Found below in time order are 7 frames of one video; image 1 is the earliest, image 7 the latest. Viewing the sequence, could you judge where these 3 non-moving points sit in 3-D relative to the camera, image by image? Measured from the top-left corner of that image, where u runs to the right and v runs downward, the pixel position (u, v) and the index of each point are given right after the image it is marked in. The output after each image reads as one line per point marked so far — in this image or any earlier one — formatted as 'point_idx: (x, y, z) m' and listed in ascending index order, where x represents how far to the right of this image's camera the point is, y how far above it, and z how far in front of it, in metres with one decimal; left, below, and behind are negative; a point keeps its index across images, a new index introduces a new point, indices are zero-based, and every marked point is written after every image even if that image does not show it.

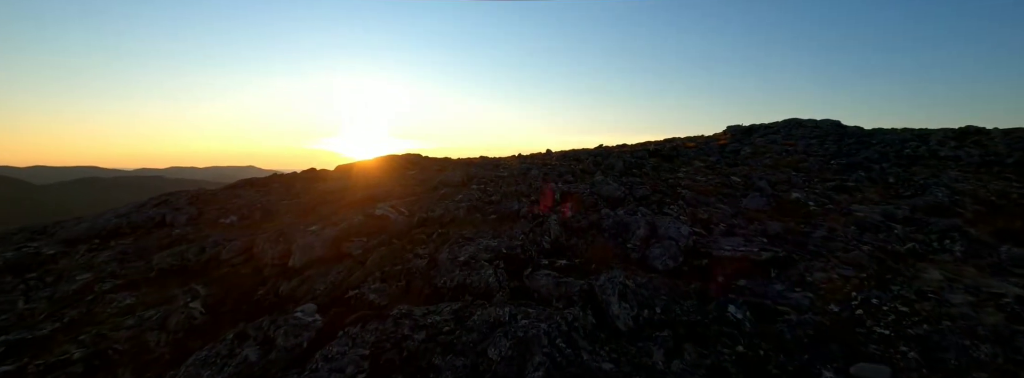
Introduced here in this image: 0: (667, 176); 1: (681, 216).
0: (+6.1, +0.6, +16.3) m
1: (+4.6, -0.7, +11.3) m
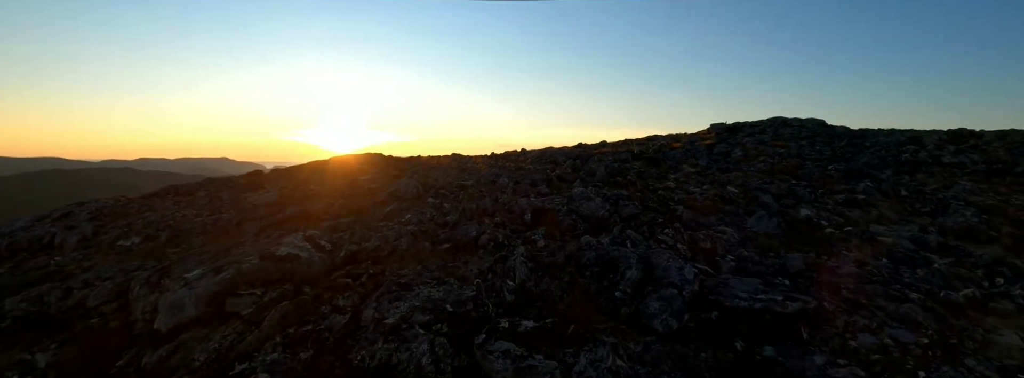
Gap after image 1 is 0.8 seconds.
0: (+4.9, +0.2, +14.1) m
1: (+3.7, -1.2, +9.1) m
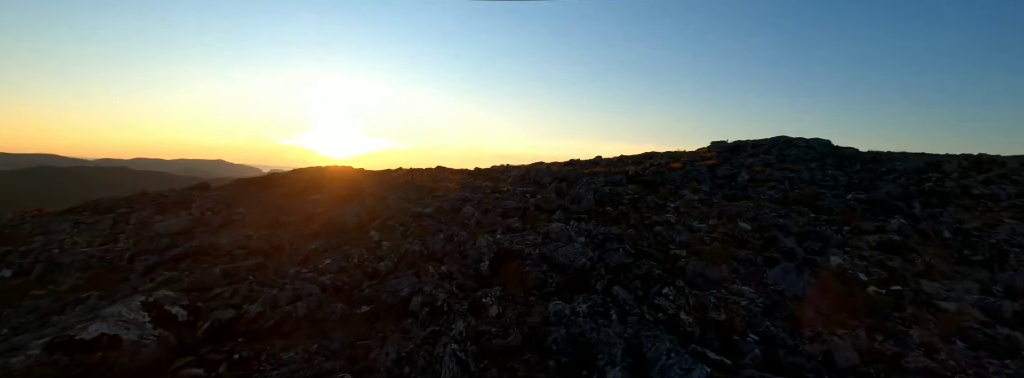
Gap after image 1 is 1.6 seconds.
0: (+4.0, -0.8, +11.7) m
1: (+2.8, -2.1, +6.7) m
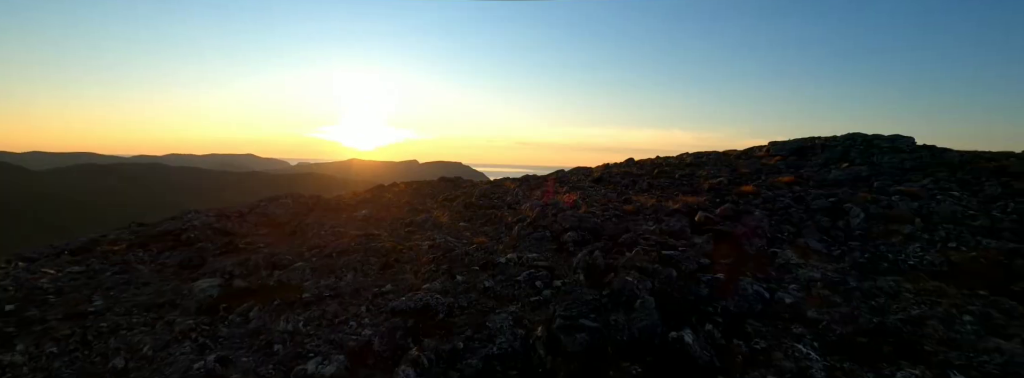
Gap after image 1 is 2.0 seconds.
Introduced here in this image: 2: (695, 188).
0: (+2.1, -1.4, +12.2) m
1: (+0.6, -2.8, +7.3) m
2: (+8.2, 0.0, +18.6) m
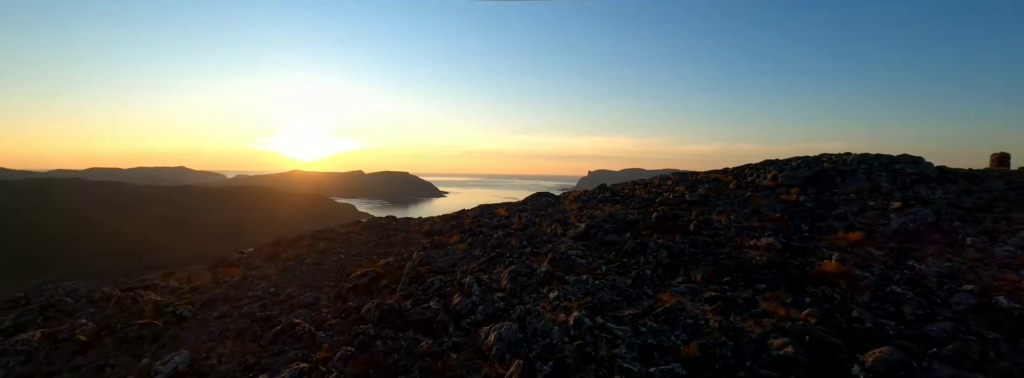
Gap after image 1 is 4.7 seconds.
0: (+1.6, -3.7, +5.0) m
1: (+0.8, -5.1, -0.1) m
2: (+6.7, -2.2, +12.1) m
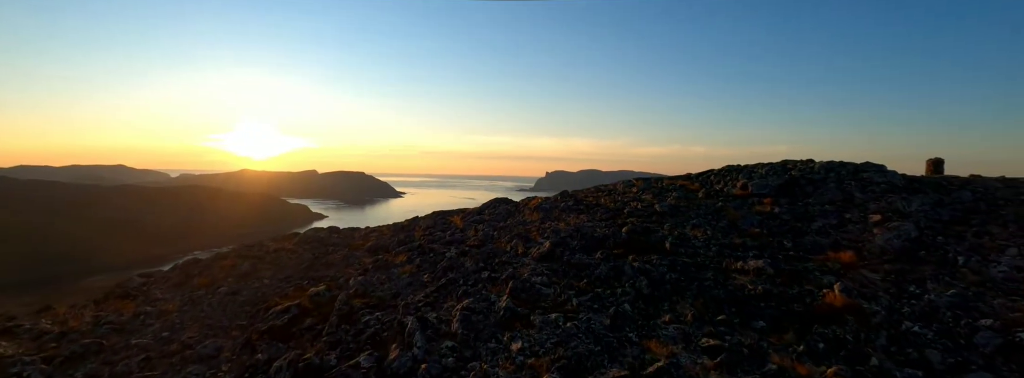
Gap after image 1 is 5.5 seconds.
0: (+1.1, -4.2, +2.8) m
1: (+0.9, -5.6, -2.3) m
2: (+5.6, -2.7, +10.5) m
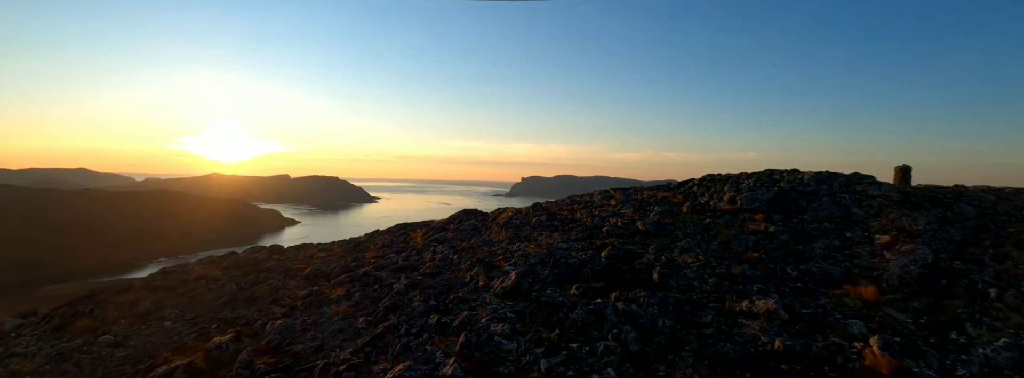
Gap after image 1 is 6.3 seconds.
0: (+0.6, -4.6, +0.3) m
1: (+0.6, -6.0, -4.9) m
2: (+4.6, -3.2, +8.2) m
